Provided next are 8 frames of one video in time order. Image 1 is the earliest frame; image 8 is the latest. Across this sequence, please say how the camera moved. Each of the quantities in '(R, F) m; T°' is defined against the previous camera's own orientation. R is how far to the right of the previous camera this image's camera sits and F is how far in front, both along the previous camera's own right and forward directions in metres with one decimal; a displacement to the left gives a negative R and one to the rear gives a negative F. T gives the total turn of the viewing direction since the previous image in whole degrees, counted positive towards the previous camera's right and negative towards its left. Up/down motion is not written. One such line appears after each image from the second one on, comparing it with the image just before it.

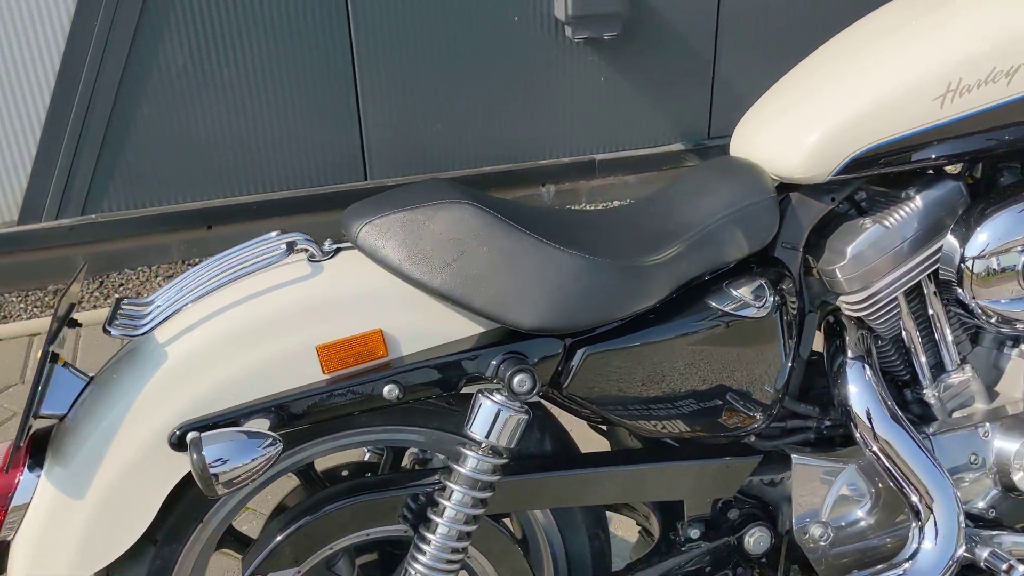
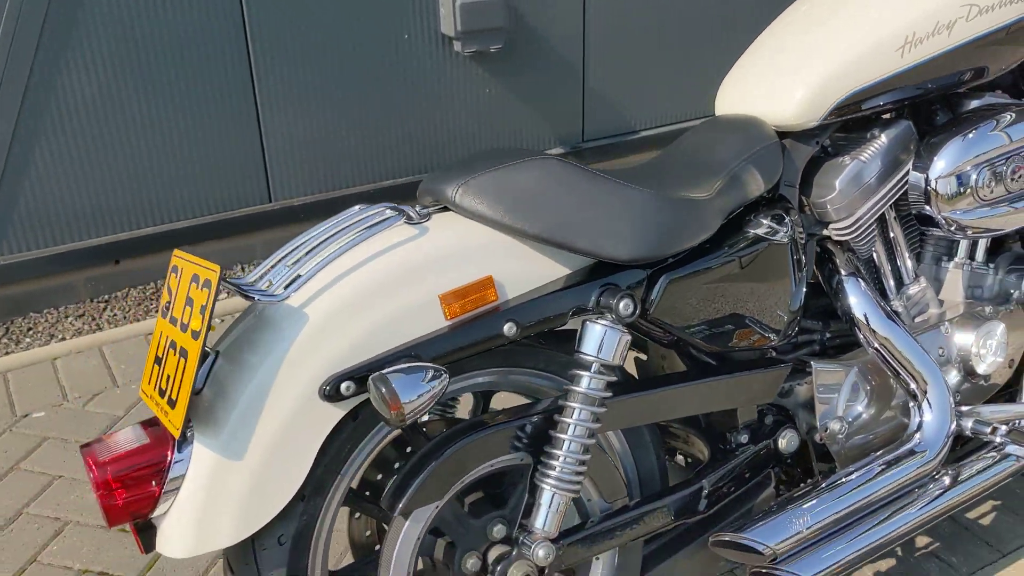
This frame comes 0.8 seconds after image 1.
(-0.5, -0.1) m; +12°
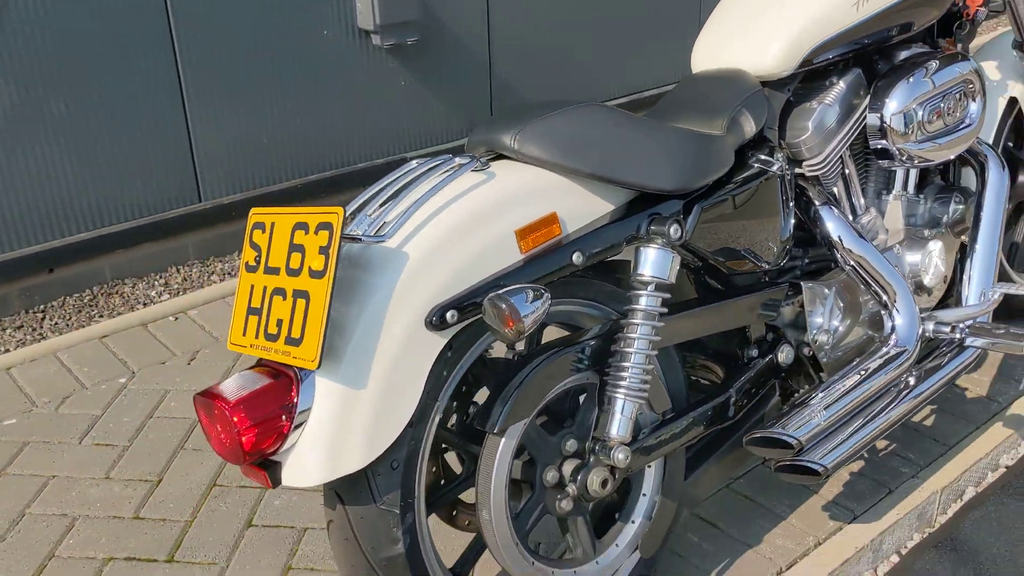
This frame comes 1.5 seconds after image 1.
(-0.4, -0.1) m; +9°
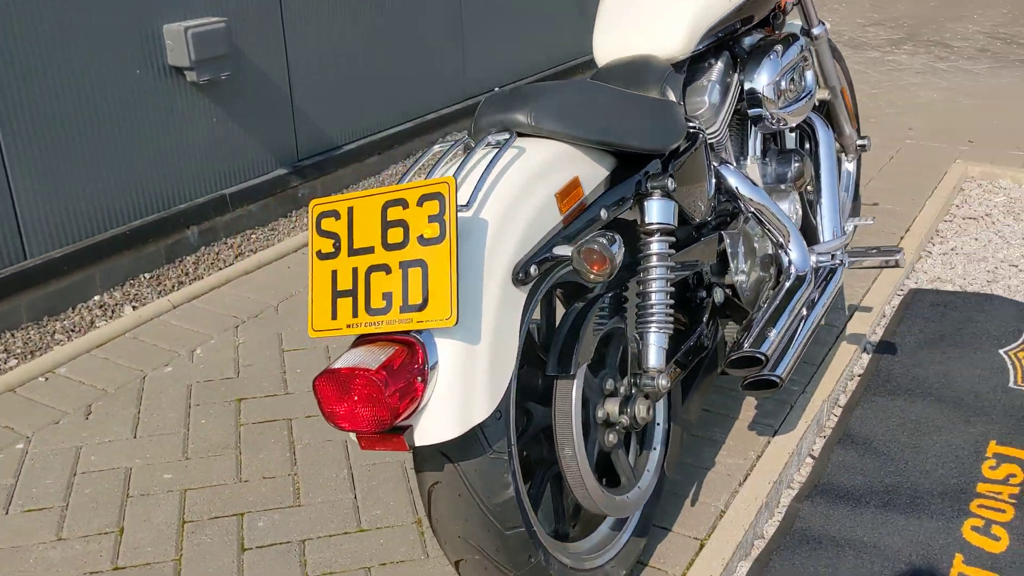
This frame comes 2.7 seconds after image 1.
(-0.7, -0.1) m; +18°
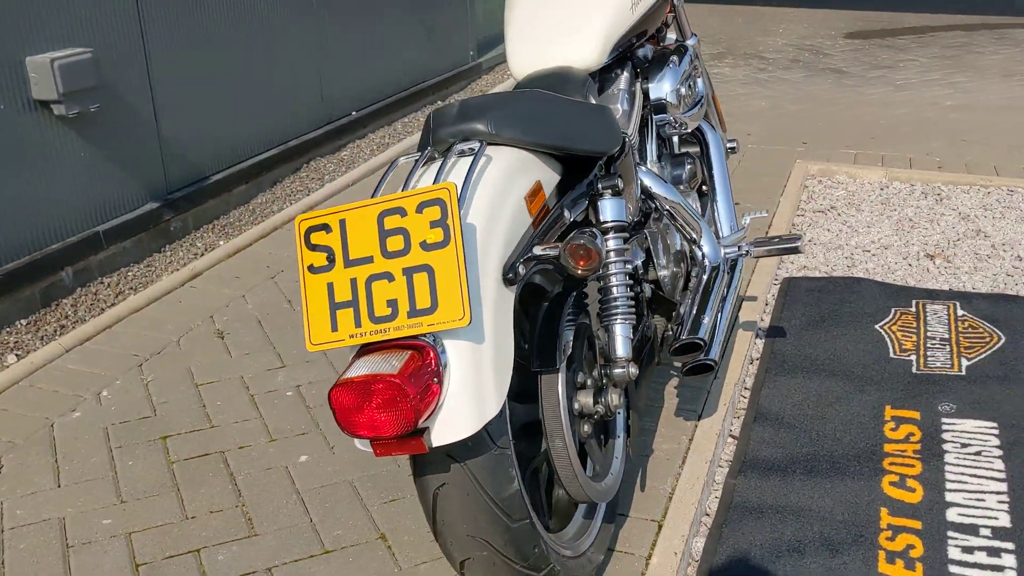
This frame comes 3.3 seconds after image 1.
(-0.3, 0.0) m; +10°
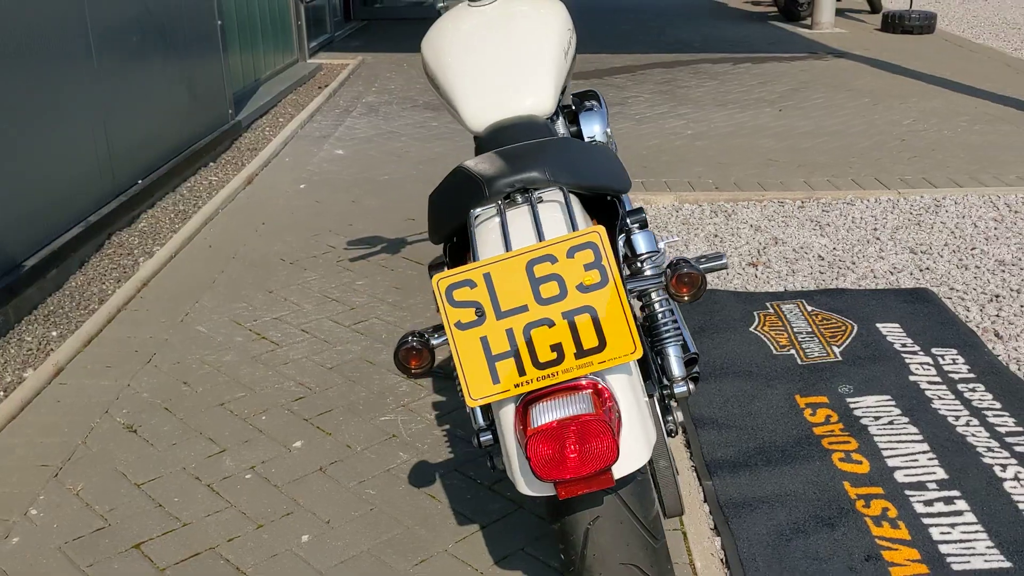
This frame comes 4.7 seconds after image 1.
(-0.9, +0.1) m; +18°
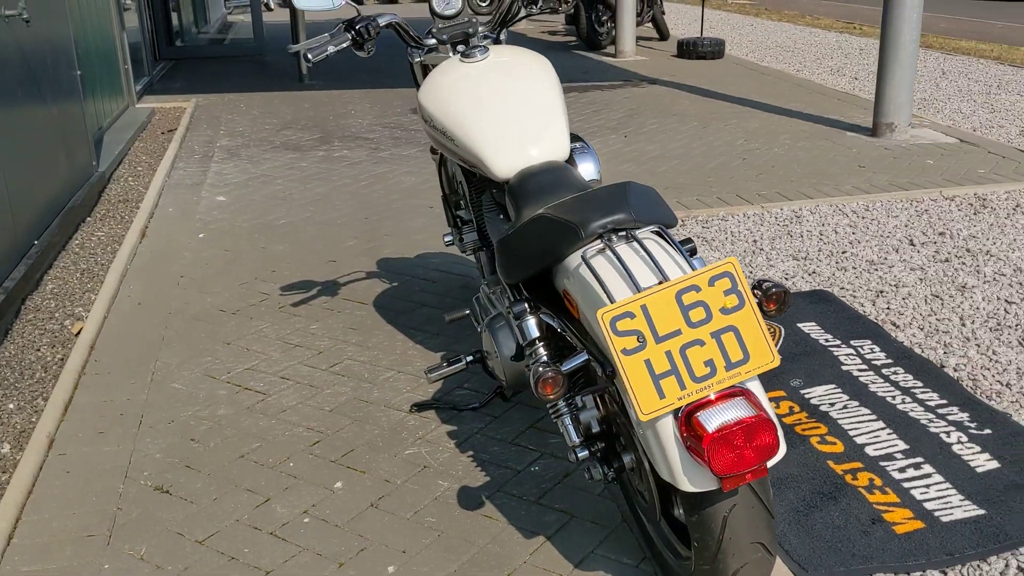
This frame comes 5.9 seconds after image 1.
(-0.8, -0.2) m; +12°
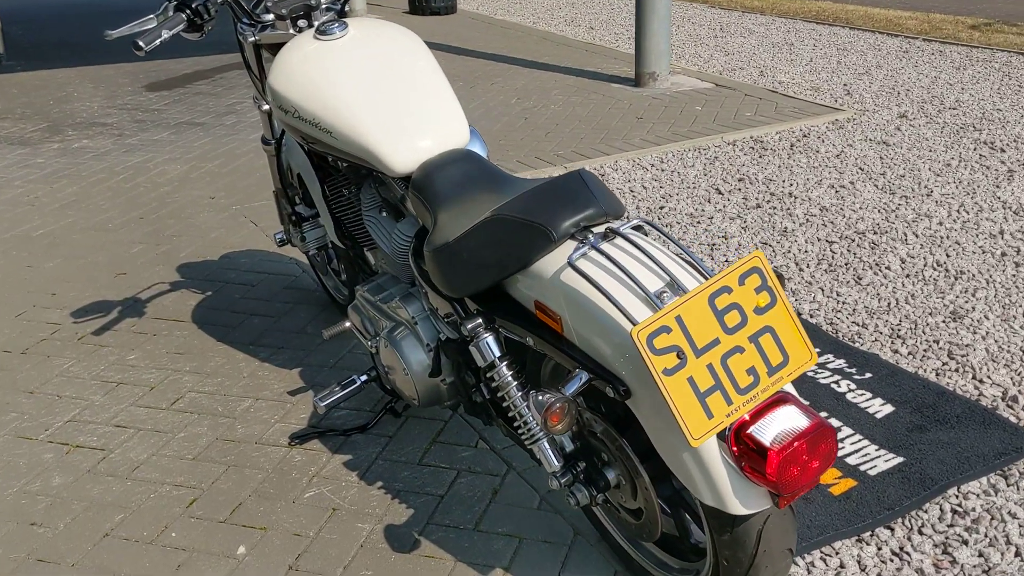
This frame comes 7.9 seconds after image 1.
(-0.5, +0.4) m; +16°
